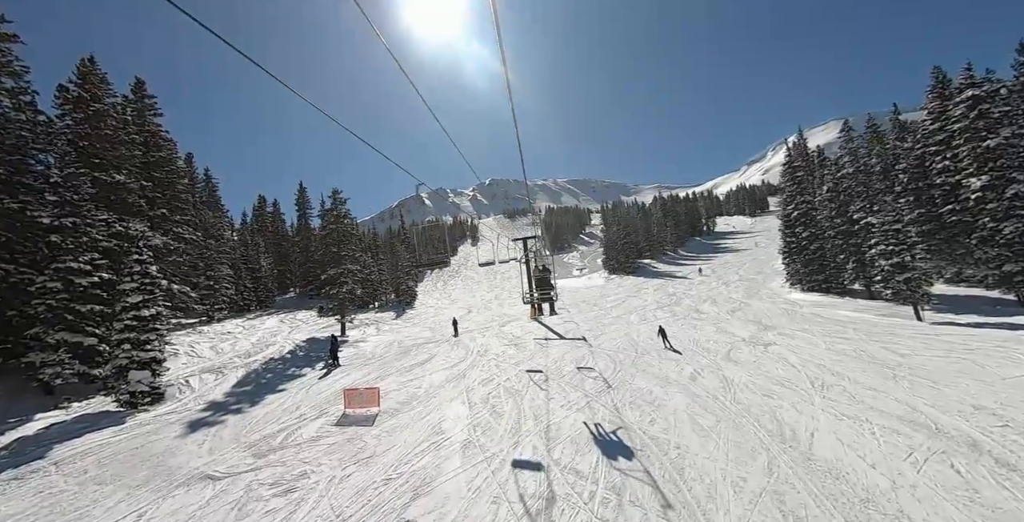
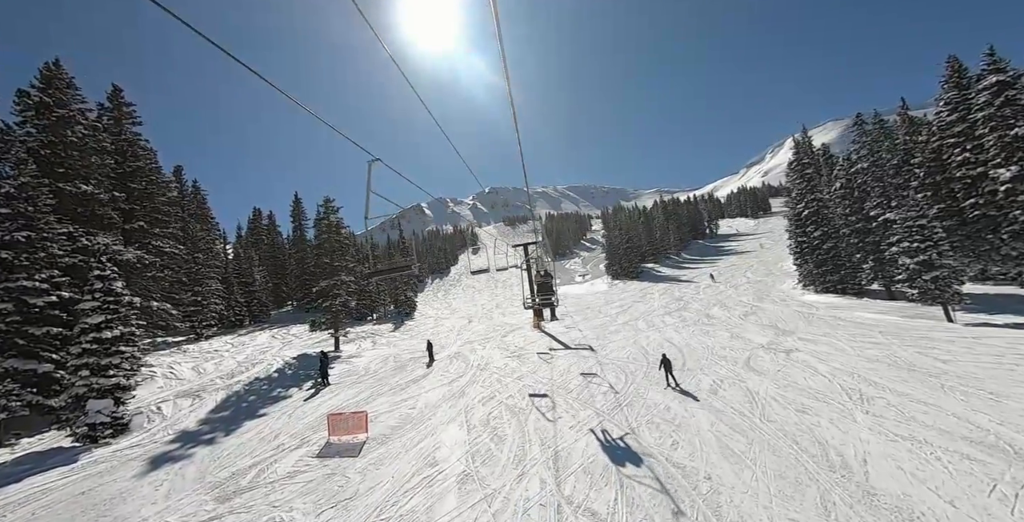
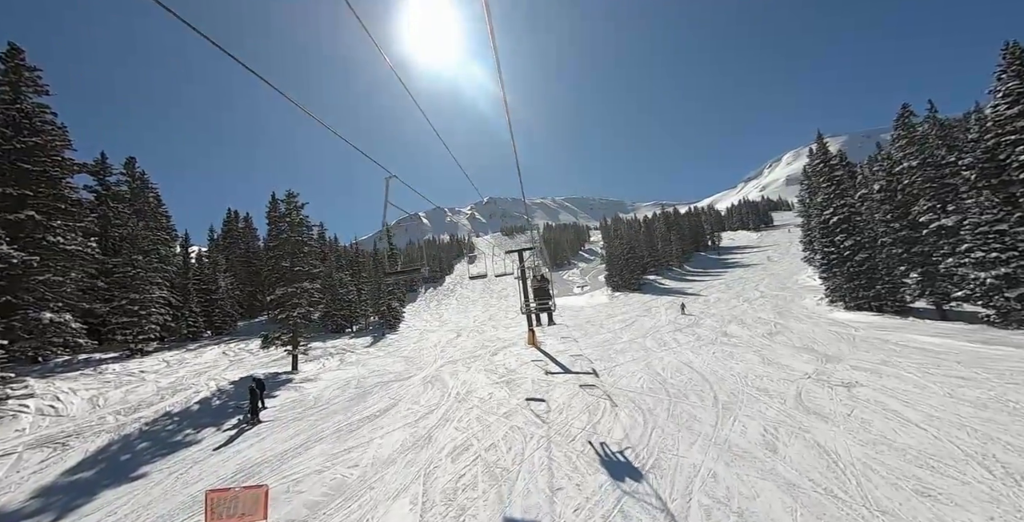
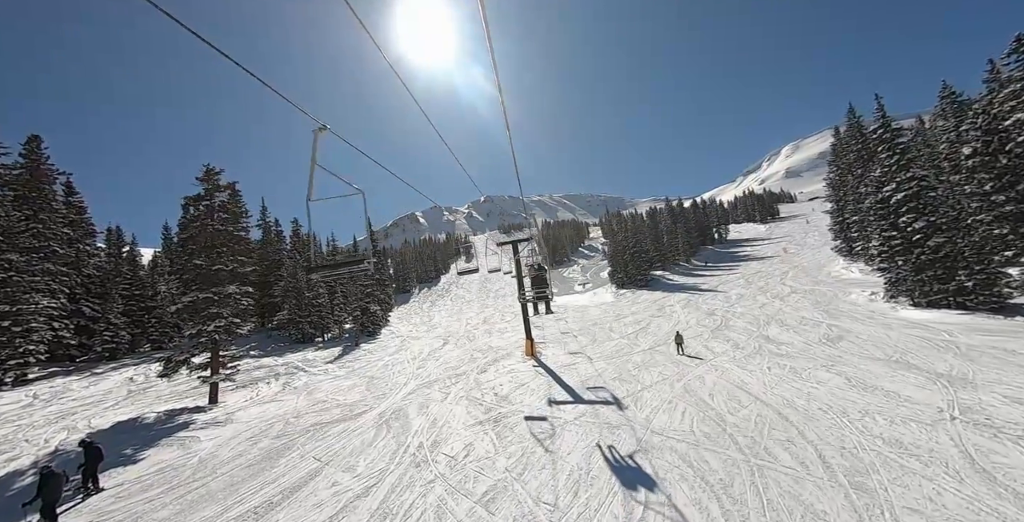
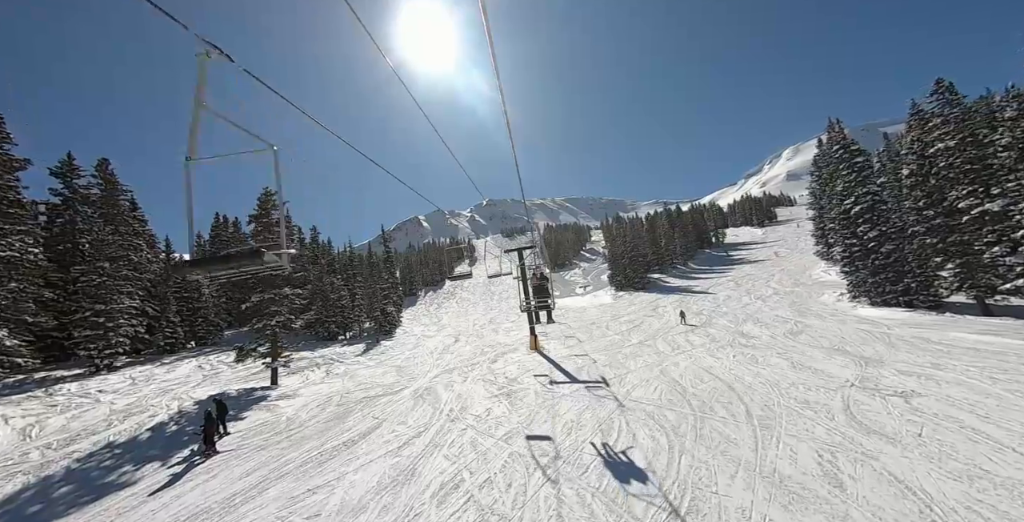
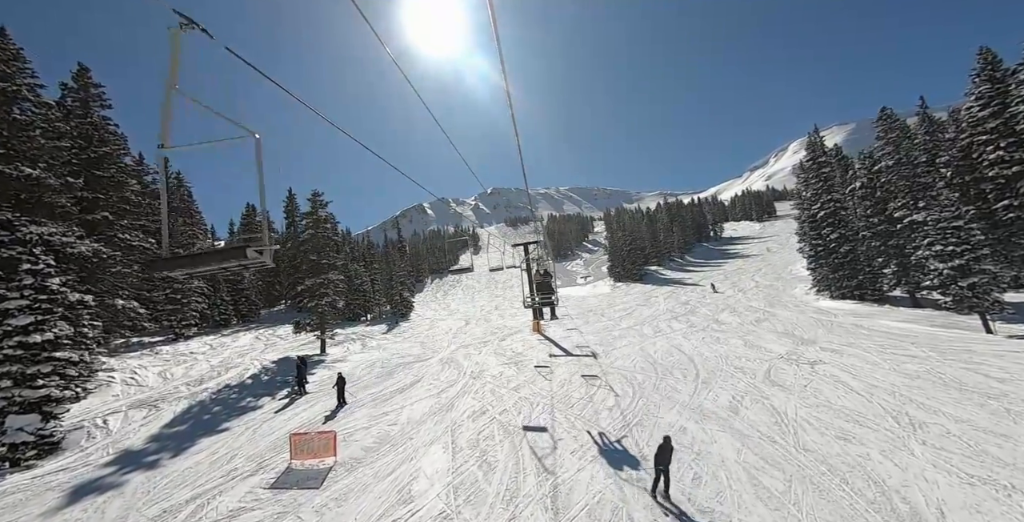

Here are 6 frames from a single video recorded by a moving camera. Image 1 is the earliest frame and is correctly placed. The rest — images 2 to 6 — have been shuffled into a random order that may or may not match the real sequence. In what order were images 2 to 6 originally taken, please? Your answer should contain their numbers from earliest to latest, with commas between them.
2, 6, 3, 5, 4
